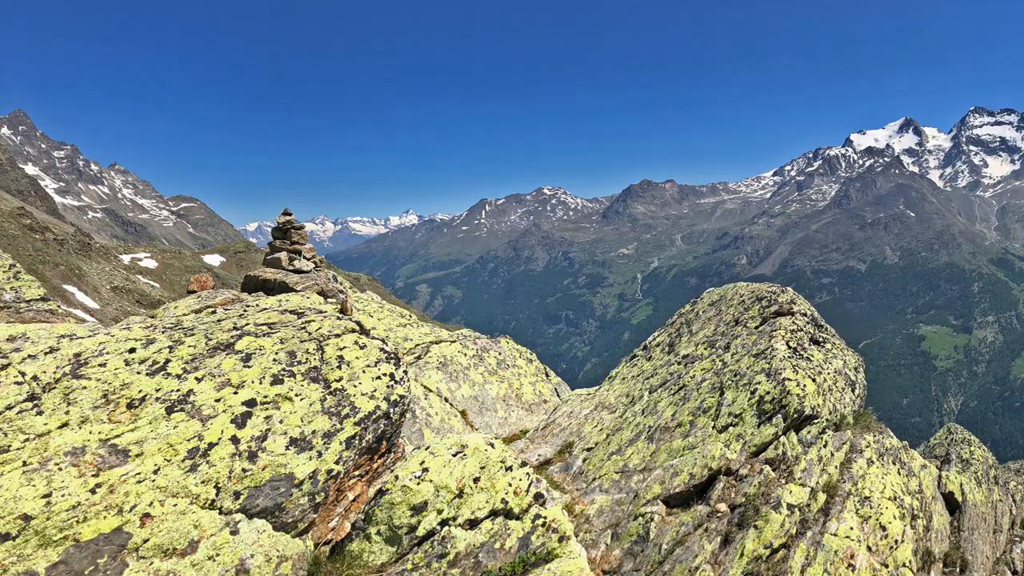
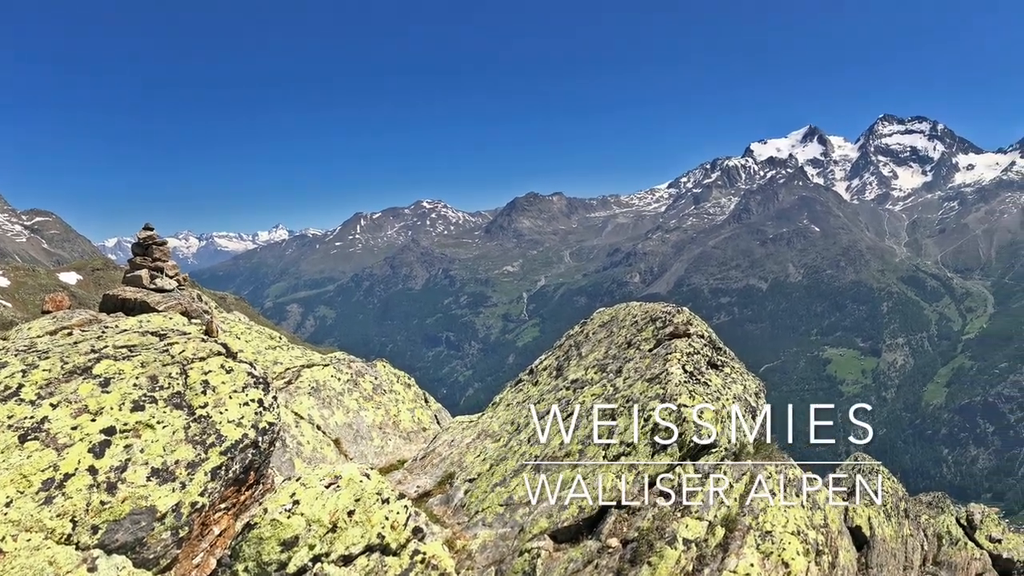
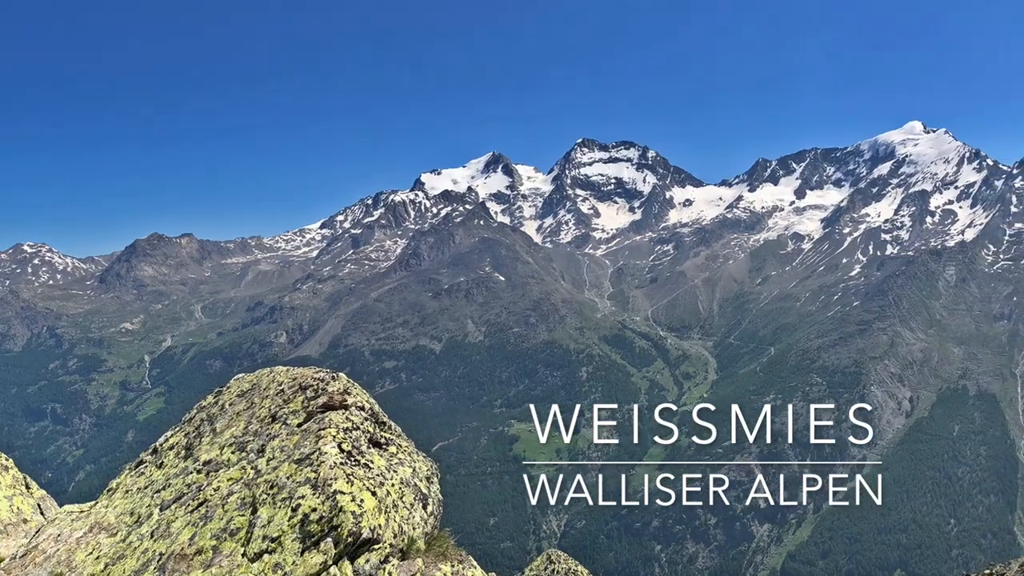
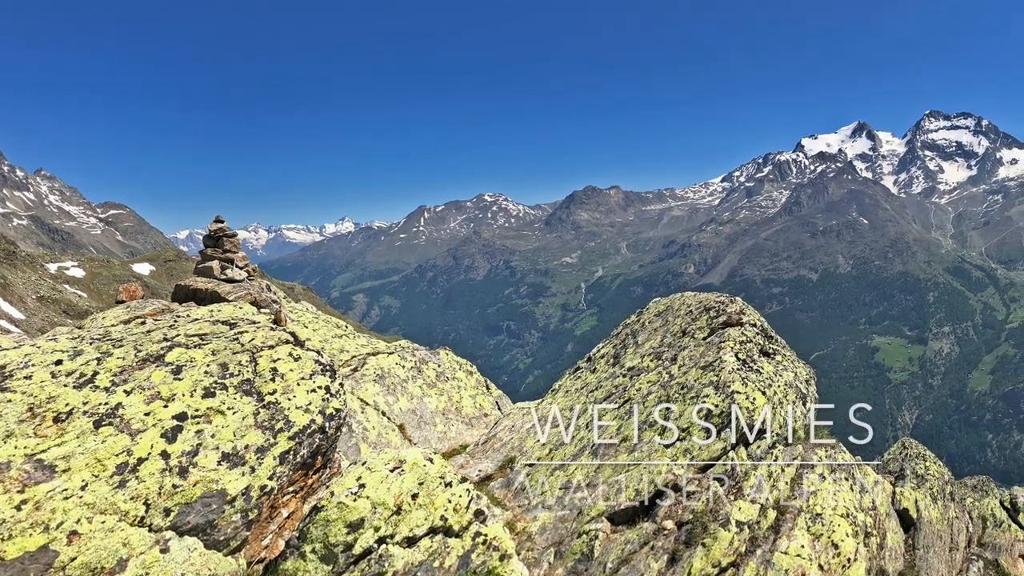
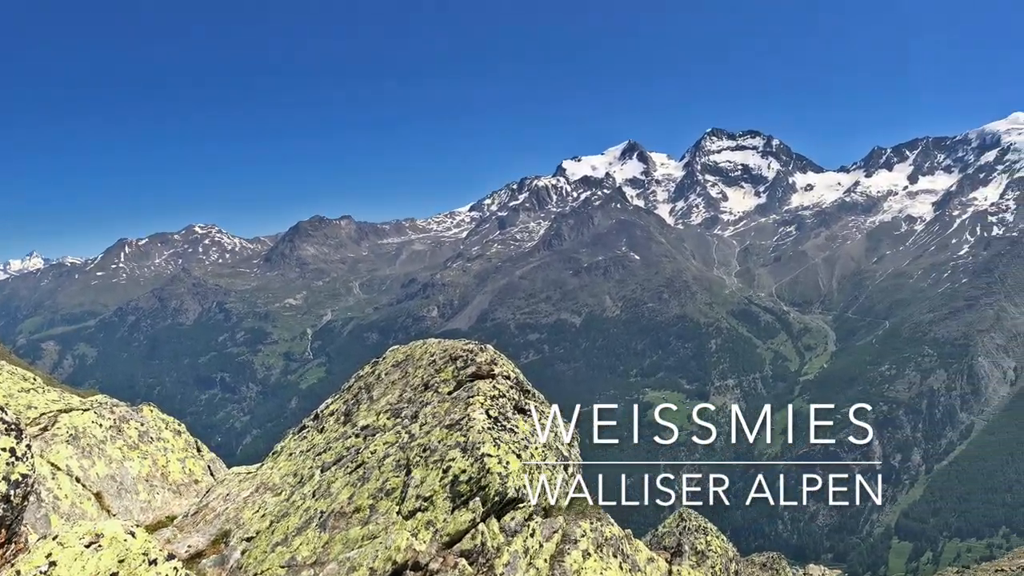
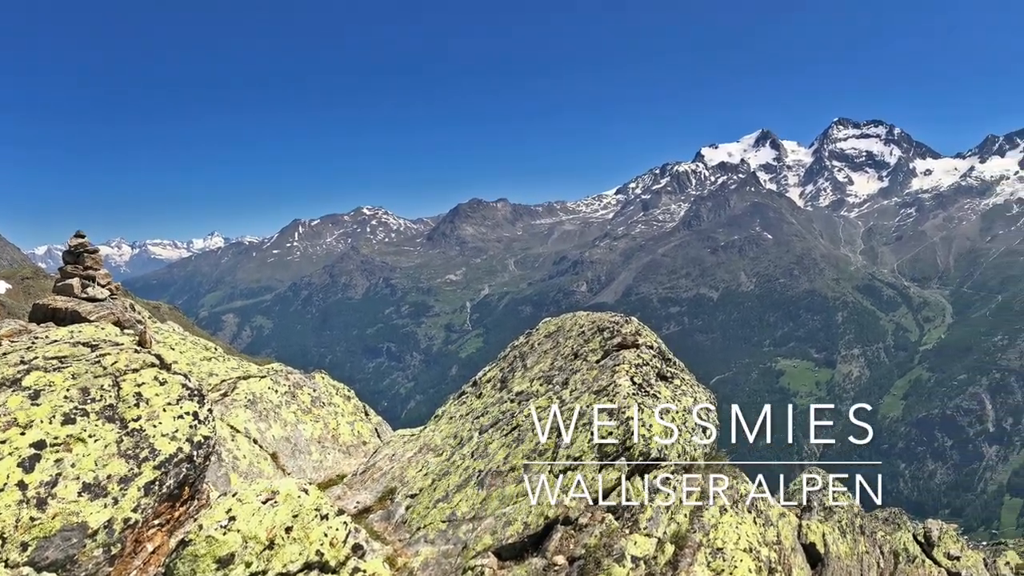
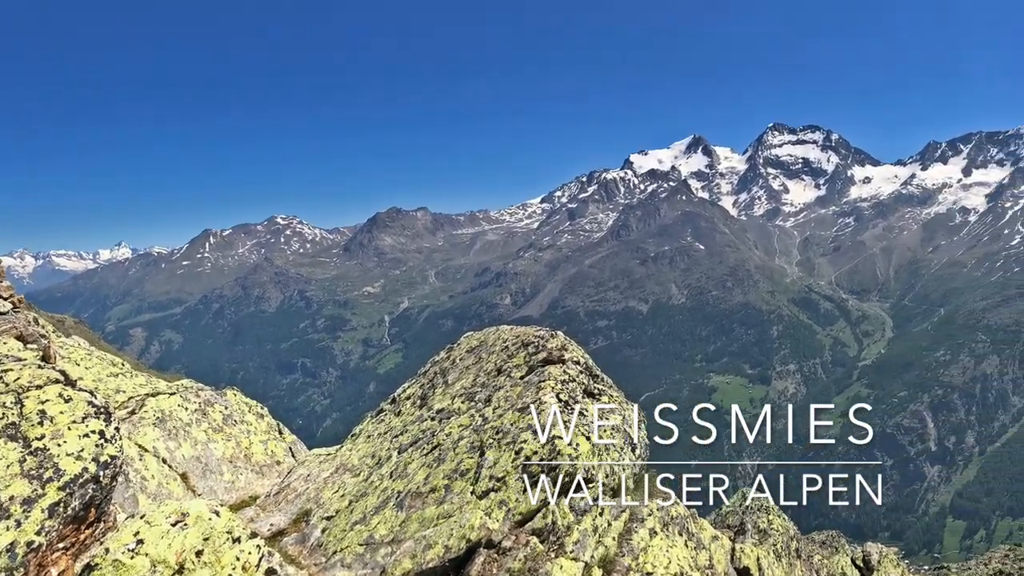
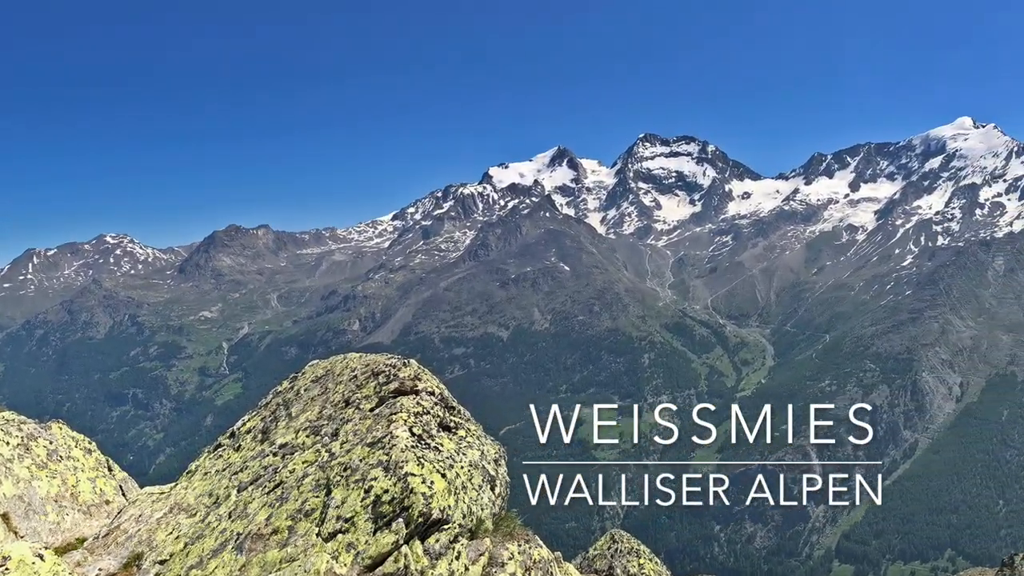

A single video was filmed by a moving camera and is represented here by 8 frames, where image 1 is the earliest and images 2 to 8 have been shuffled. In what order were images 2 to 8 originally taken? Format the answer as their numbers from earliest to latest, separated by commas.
4, 2, 6, 7, 5, 8, 3
